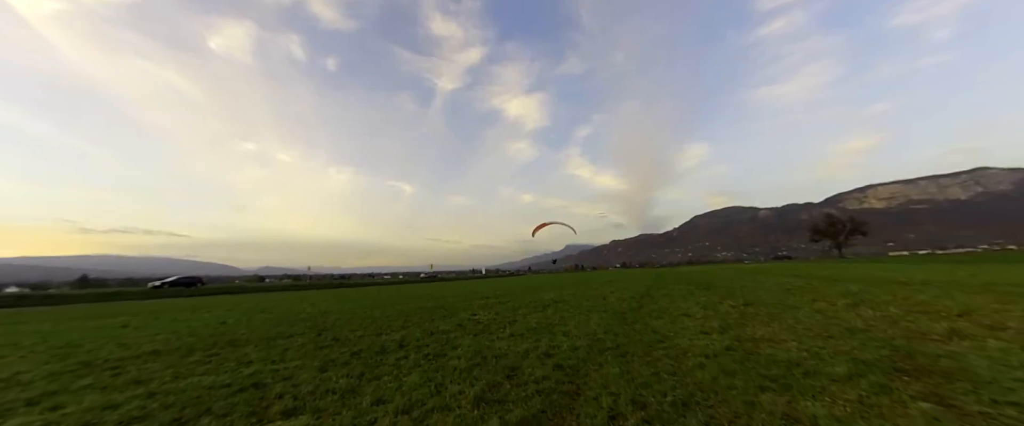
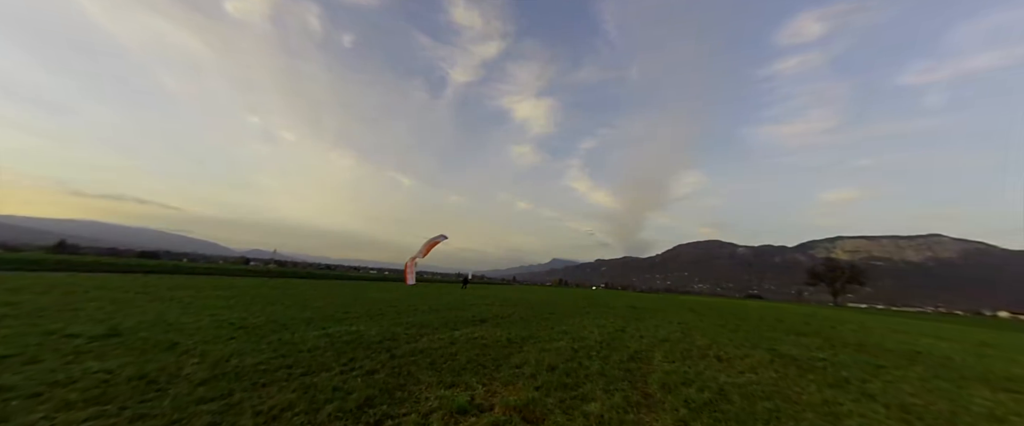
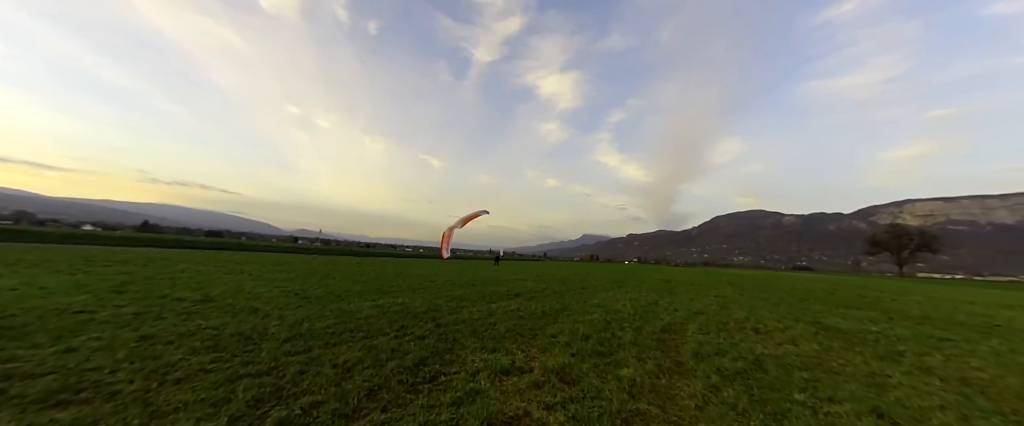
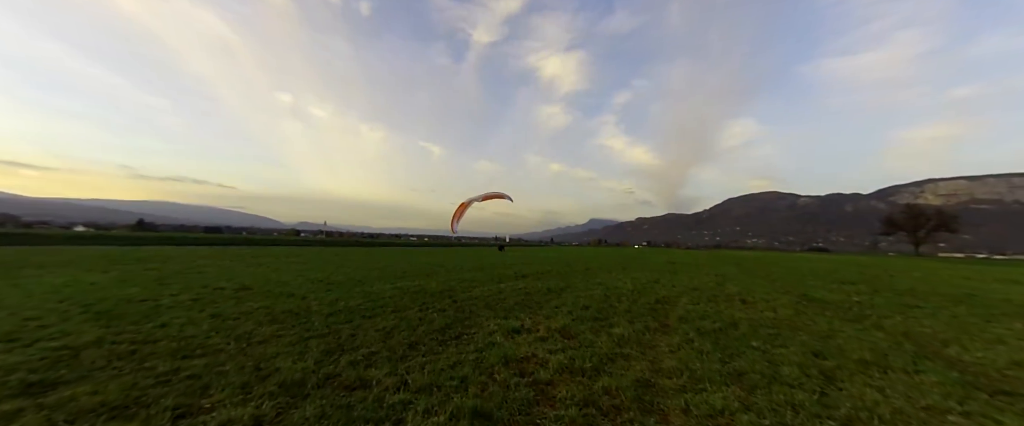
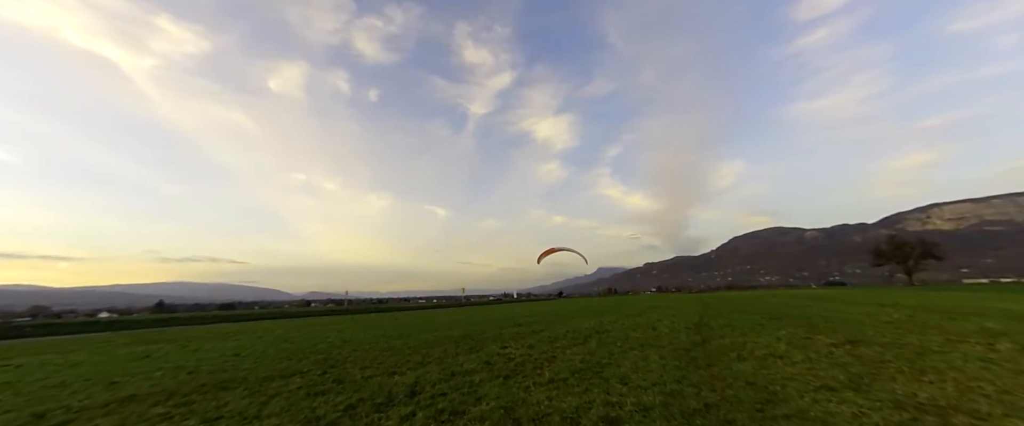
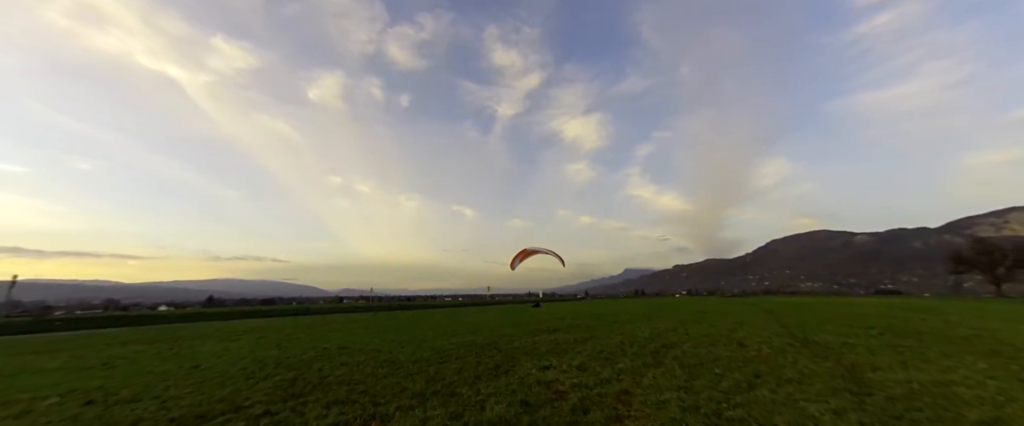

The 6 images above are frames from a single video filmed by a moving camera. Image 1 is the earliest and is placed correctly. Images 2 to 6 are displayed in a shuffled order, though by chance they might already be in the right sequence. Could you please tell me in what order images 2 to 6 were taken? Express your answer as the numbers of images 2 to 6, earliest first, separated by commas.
5, 6, 4, 3, 2
